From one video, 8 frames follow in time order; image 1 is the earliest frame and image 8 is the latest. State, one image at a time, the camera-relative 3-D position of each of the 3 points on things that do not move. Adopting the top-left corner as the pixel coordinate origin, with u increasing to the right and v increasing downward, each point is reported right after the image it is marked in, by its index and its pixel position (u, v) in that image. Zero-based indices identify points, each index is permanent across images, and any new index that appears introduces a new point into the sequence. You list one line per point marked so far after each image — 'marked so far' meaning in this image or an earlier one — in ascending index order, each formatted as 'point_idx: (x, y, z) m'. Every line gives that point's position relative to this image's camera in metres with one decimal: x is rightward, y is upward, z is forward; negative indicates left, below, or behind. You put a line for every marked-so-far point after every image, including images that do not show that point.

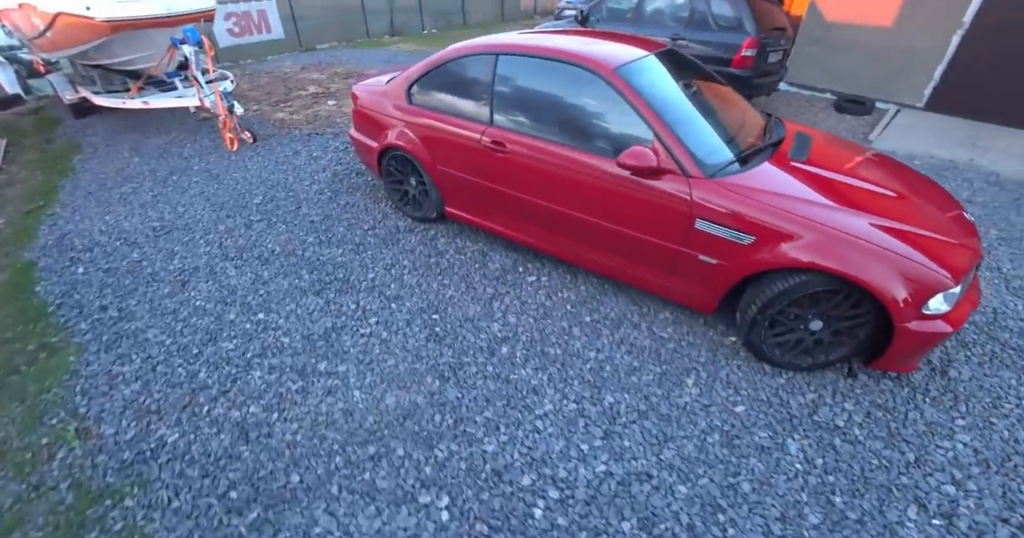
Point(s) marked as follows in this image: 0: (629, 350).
0: (+0.6, -0.4, +2.7) m
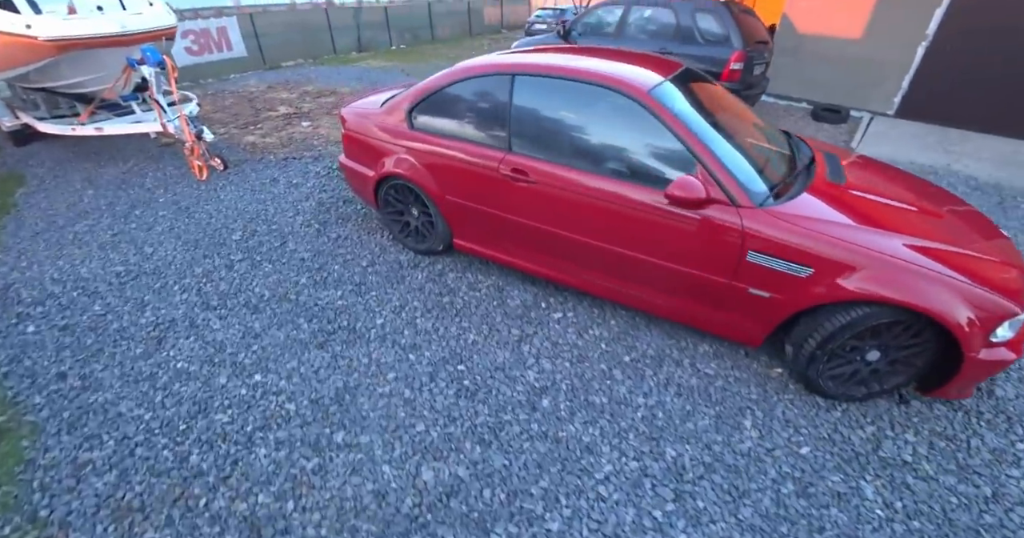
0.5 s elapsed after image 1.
0: (+0.8, -0.6, +2.5) m
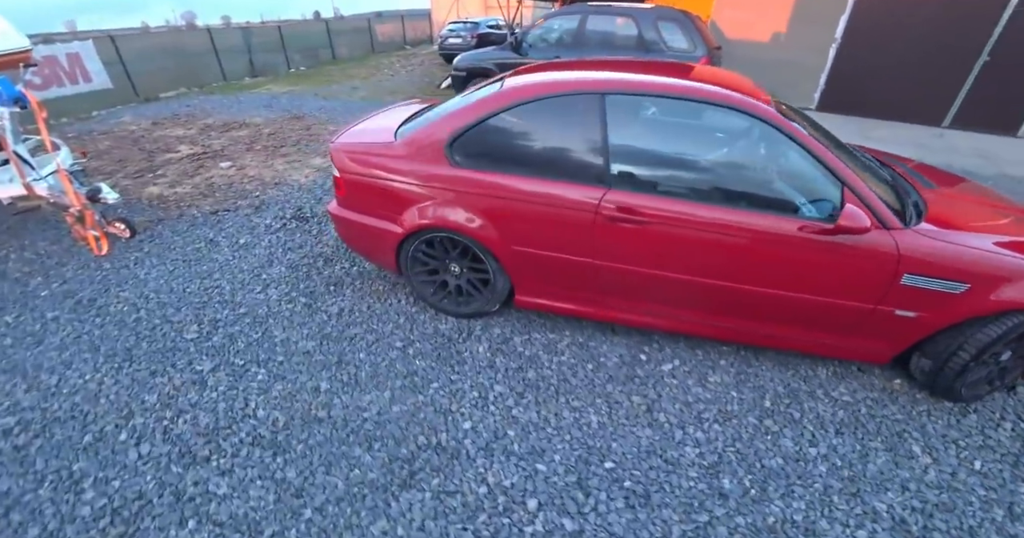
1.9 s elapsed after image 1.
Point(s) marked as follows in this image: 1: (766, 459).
0: (+1.5, -0.7, +2.2) m
1: (+1.1, -0.8, +2.1) m
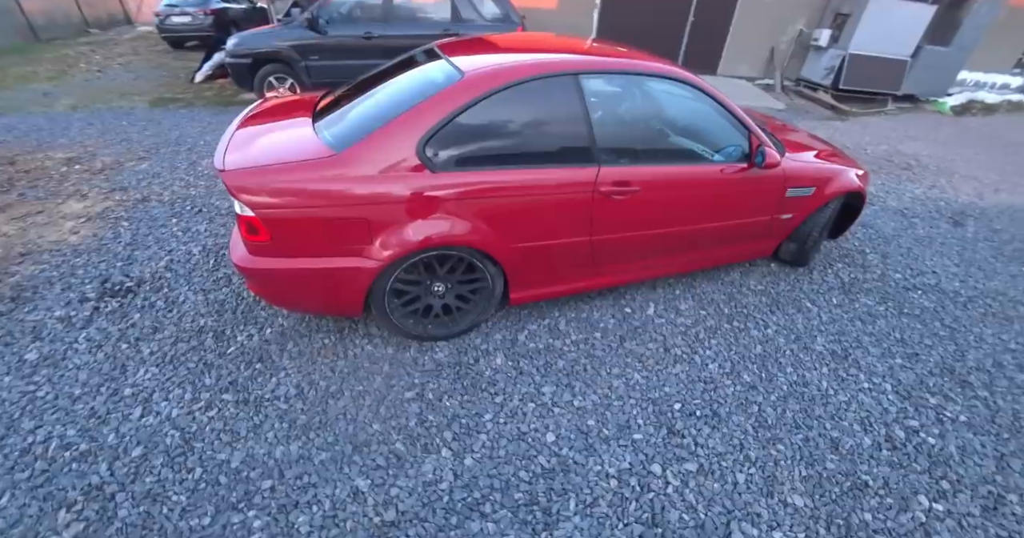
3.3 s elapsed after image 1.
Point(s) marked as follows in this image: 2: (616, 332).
0: (+1.6, -0.3, +2.9) m
1: (+1.3, -0.4, +2.6) m
2: (+0.6, -0.4, +2.6) m
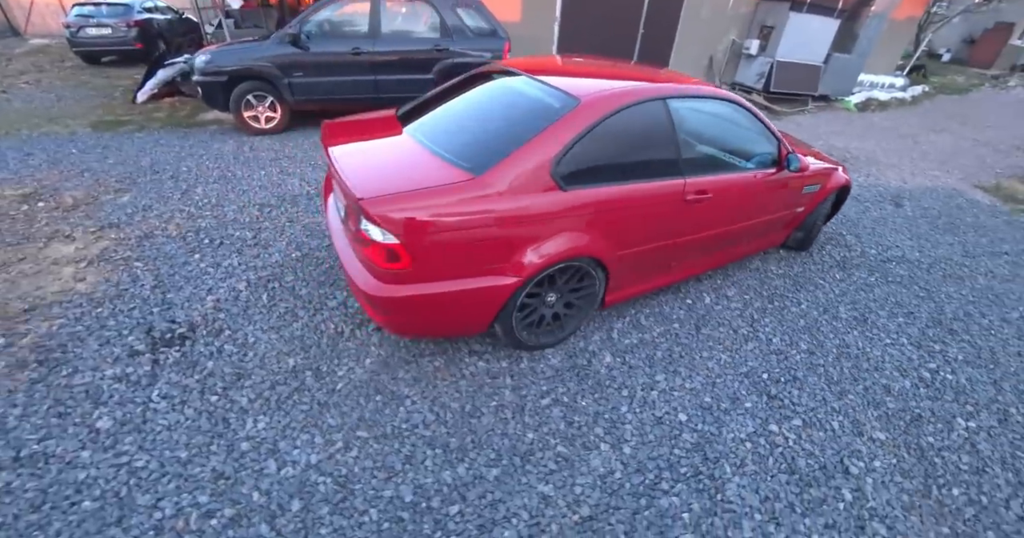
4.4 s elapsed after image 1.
0: (+2.0, -0.1, +3.3) m
1: (+1.8, -0.3, +3.0) m
2: (+1.1, -0.3, +2.9) m
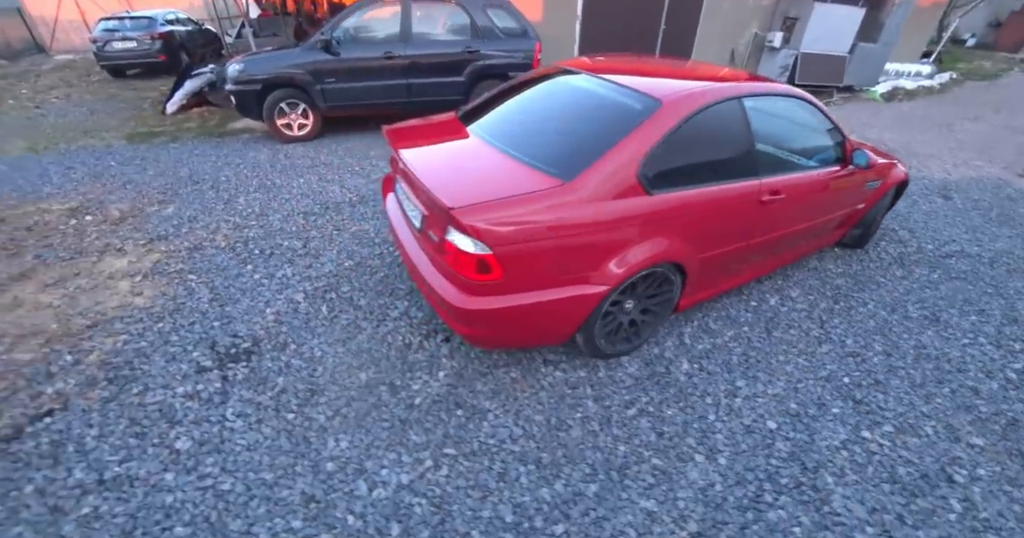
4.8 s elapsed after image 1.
0: (+2.4, -0.1, +3.2) m
1: (+2.2, -0.3, +2.9) m
2: (+1.5, -0.3, +2.8) m
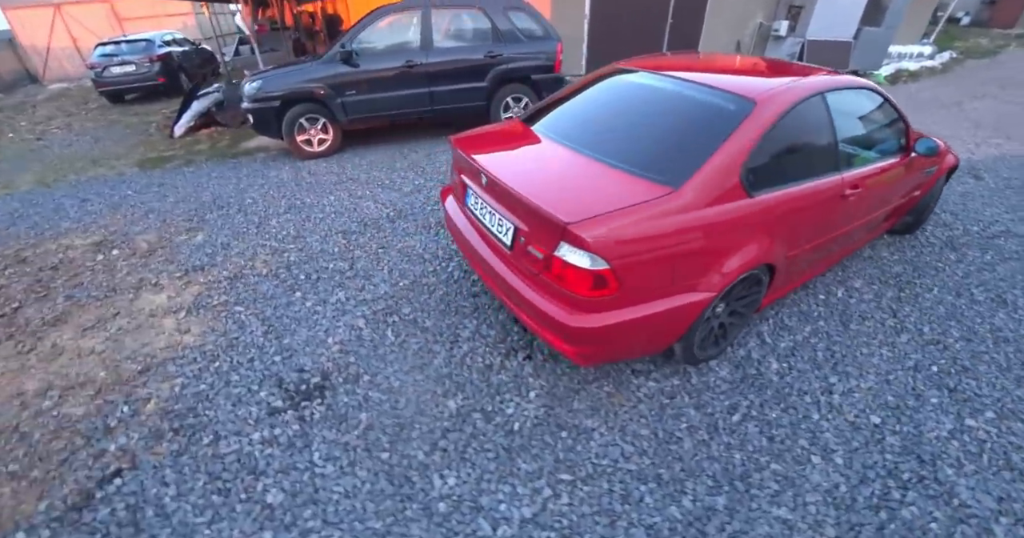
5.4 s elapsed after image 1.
0: (+2.8, 0.0, +3.2) m
1: (+2.6, -0.2, +2.9) m
2: (+1.9, -0.3, +2.7) m
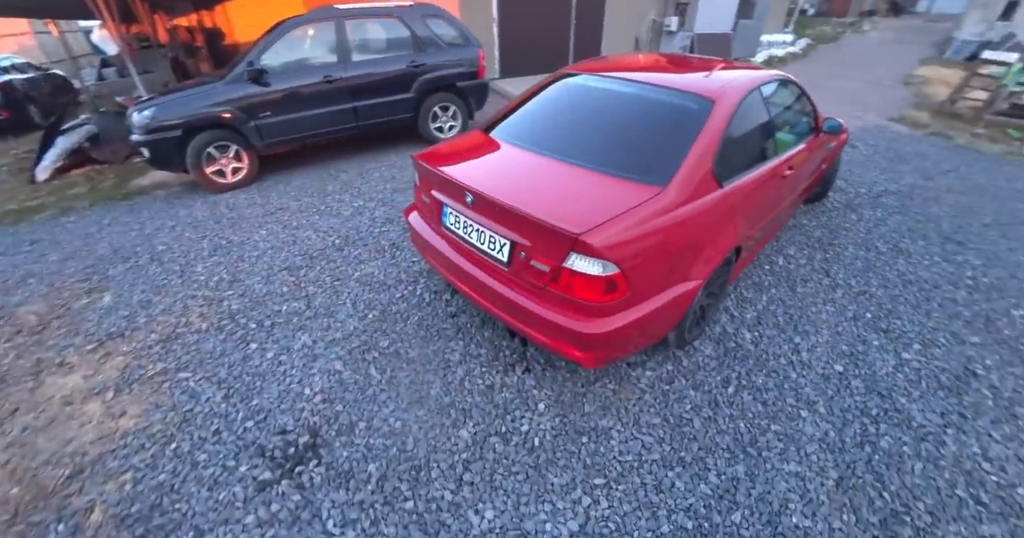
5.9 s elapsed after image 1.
0: (+2.5, +0.3, +3.6) m
1: (+2.4, +0.1, +3.3) m
2: (+1.7, -0.1, +3.0) m
